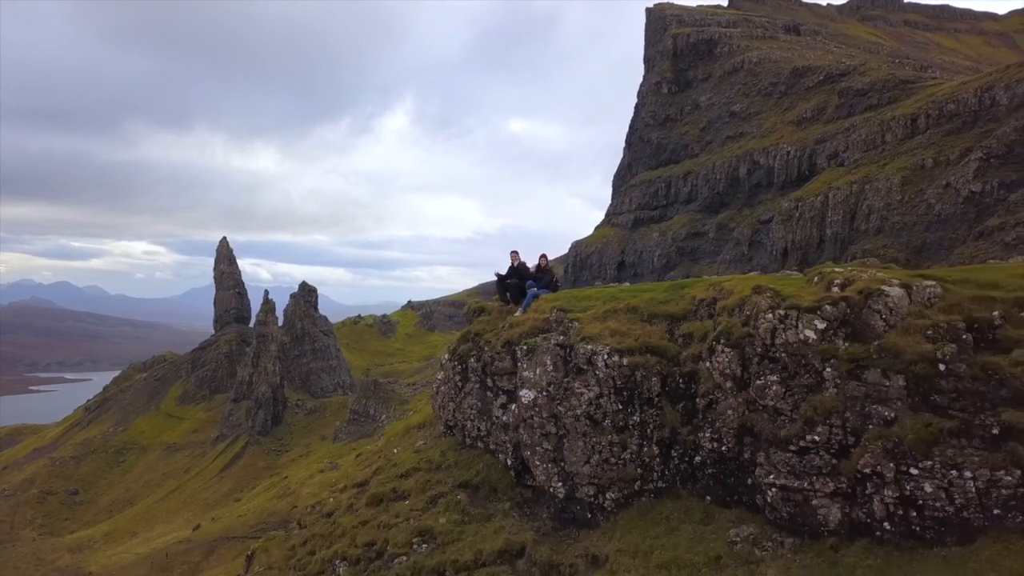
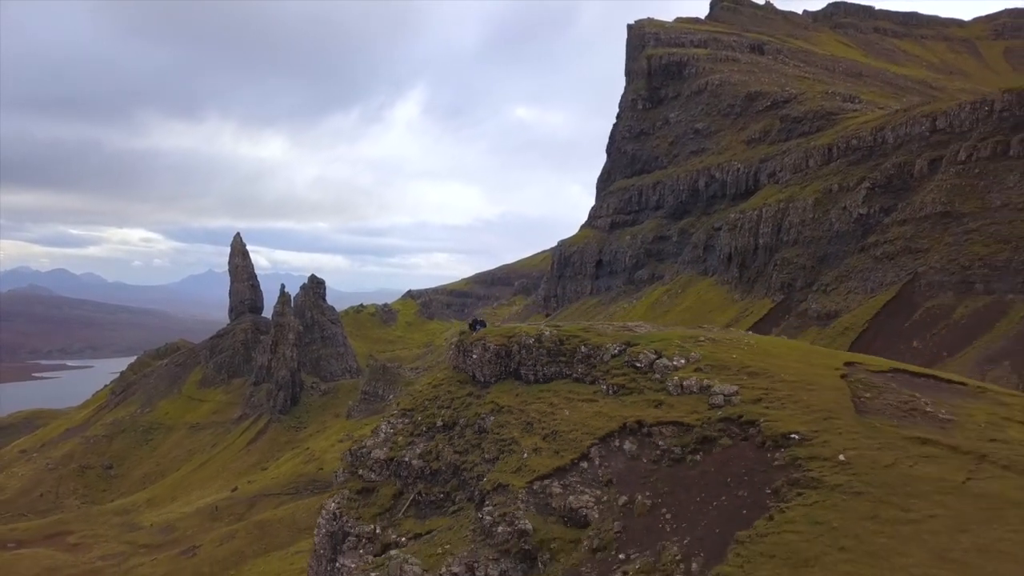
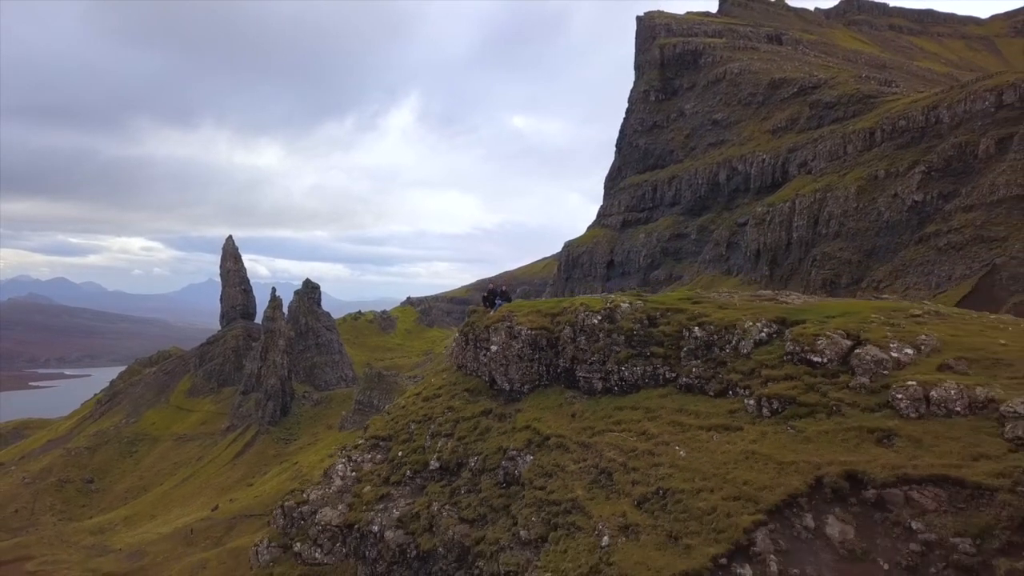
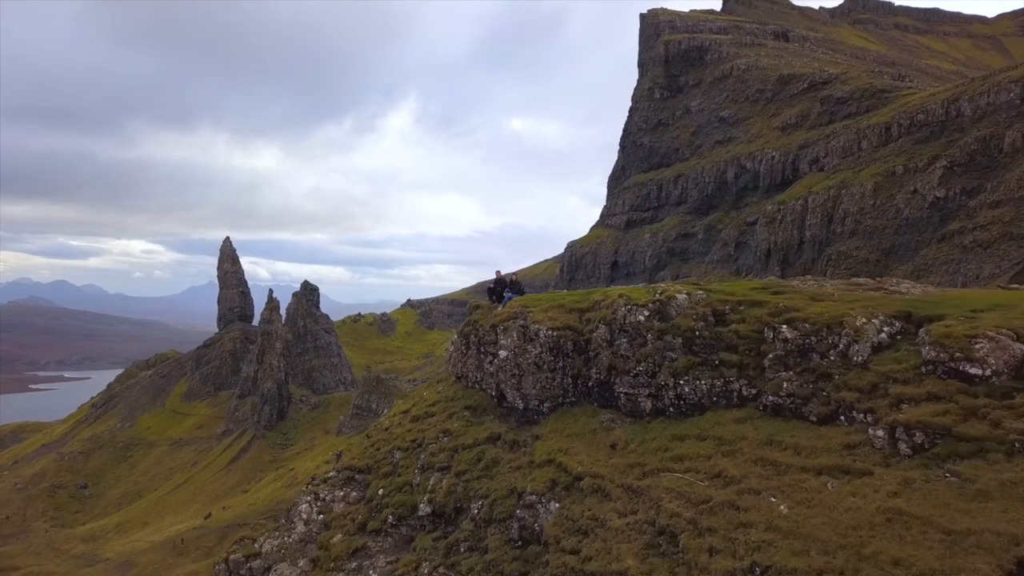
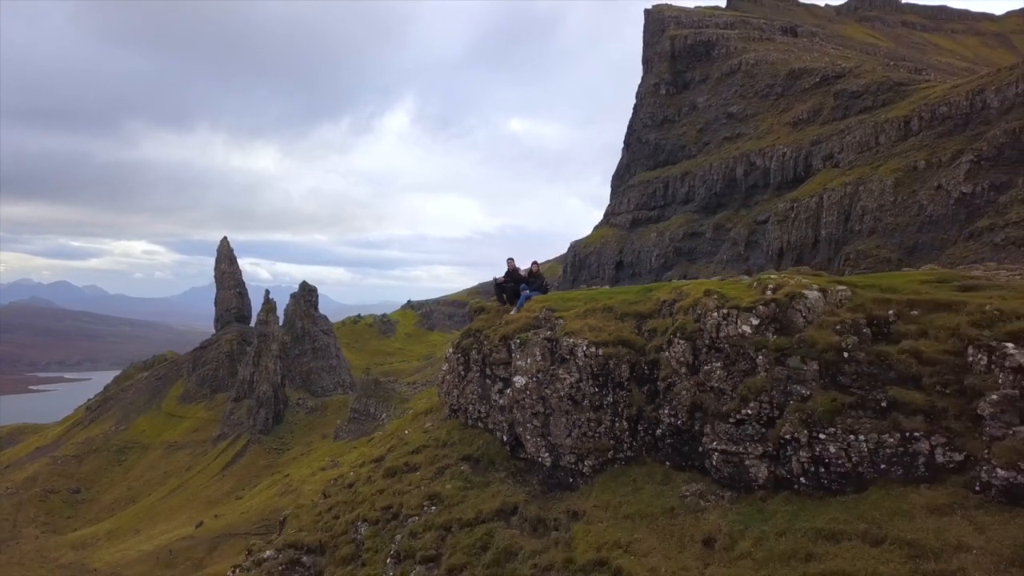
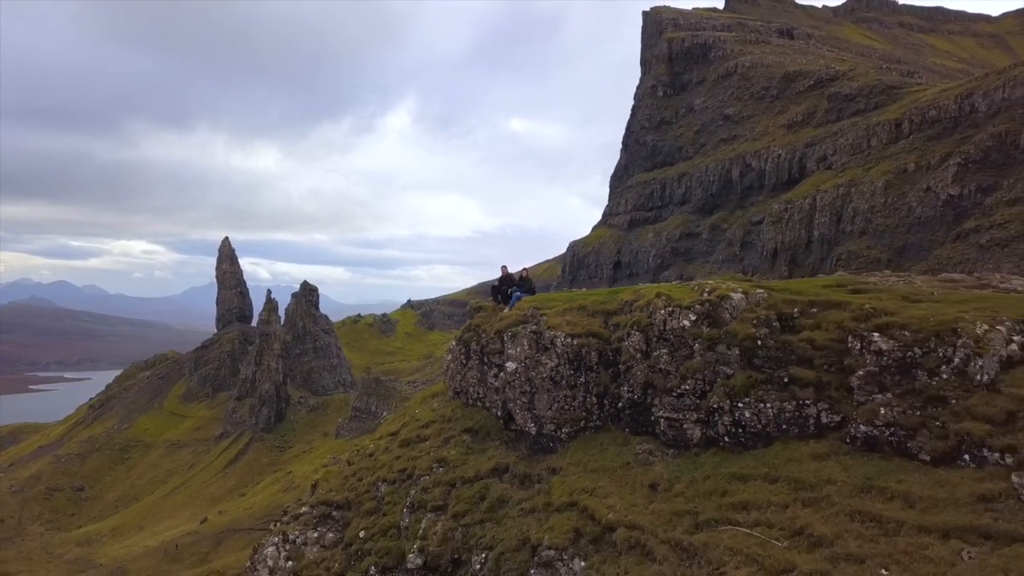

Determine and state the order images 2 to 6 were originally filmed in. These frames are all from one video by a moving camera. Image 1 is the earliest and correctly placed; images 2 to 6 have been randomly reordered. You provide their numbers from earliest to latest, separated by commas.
5, 6, 4, 3, 2
